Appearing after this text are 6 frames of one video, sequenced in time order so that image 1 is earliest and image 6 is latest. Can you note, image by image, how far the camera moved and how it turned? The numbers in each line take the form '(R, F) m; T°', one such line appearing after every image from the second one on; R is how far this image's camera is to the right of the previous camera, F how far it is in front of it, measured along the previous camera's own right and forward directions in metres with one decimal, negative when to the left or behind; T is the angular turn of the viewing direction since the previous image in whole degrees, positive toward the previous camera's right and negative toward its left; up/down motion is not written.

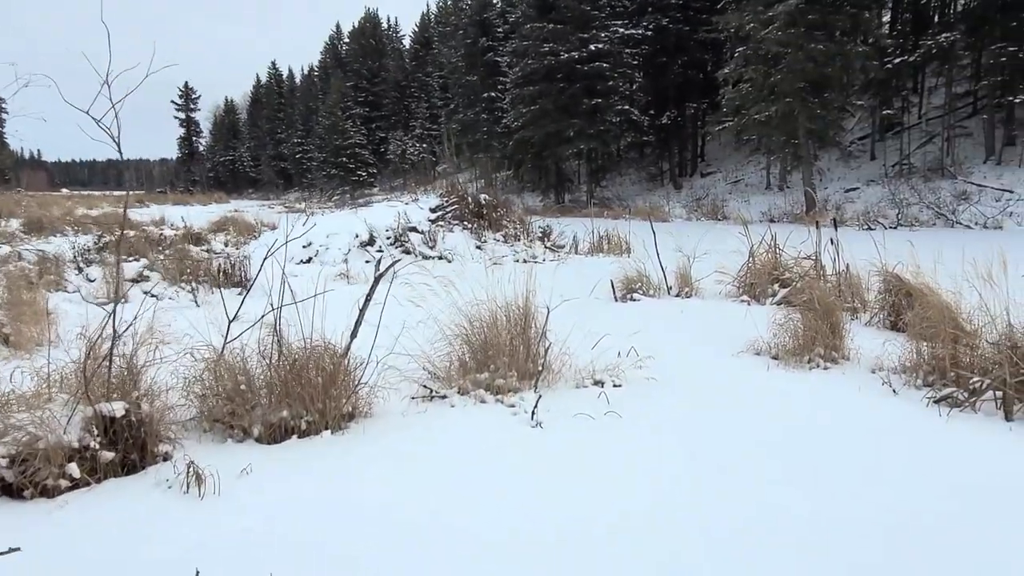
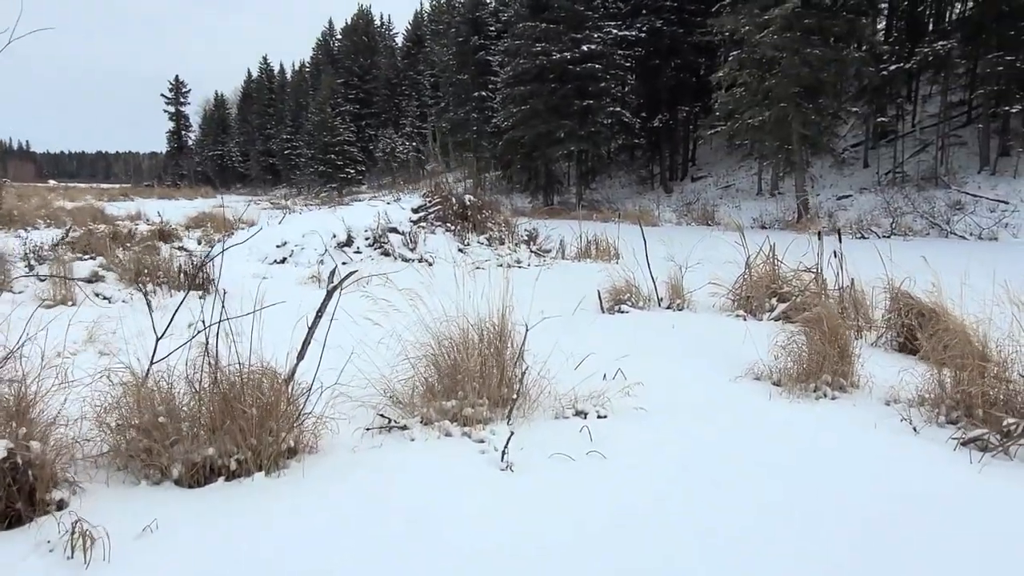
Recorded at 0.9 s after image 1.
(+0.1, +0.4) m; +1°
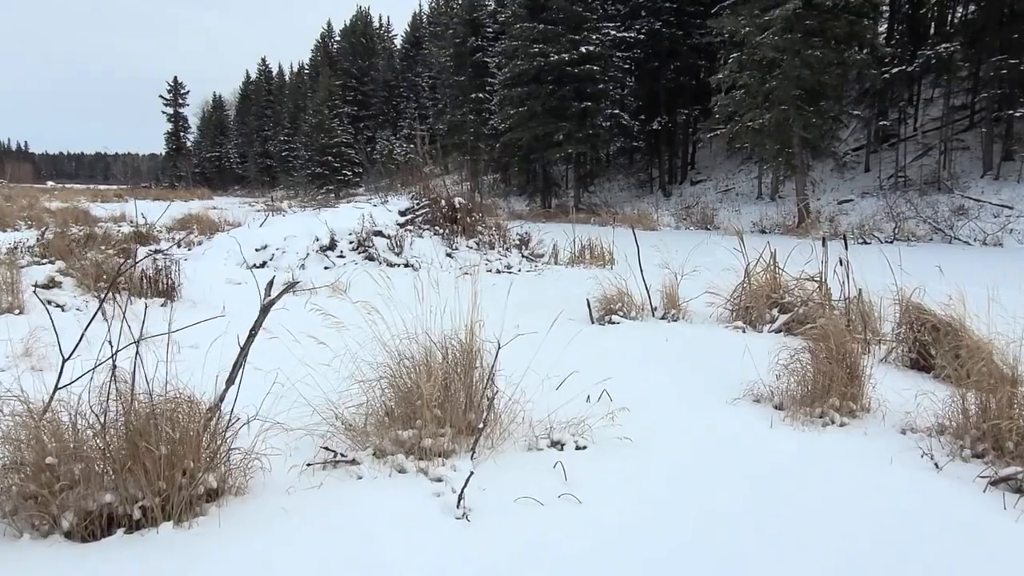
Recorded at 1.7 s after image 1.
(+0.1, +0.4) m; 0°
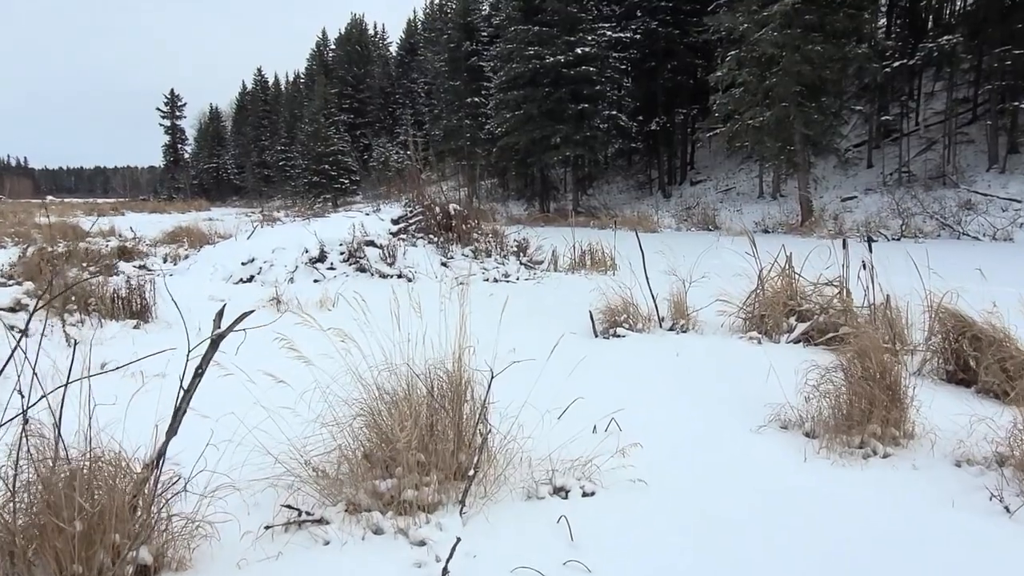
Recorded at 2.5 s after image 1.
(0.0, +0.4) m; 0°
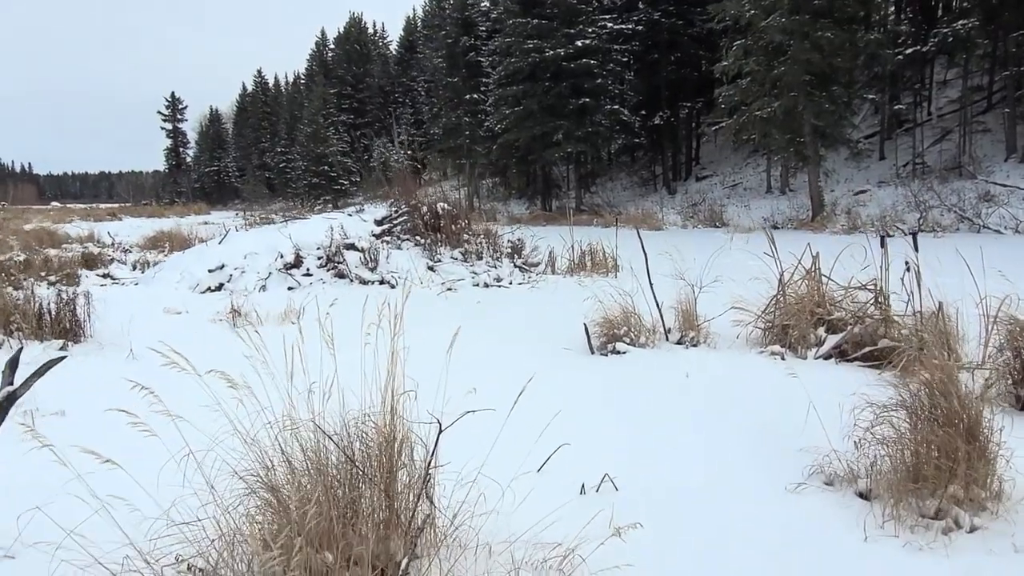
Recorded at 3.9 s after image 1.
(+0.1, +0.7) m; 0°
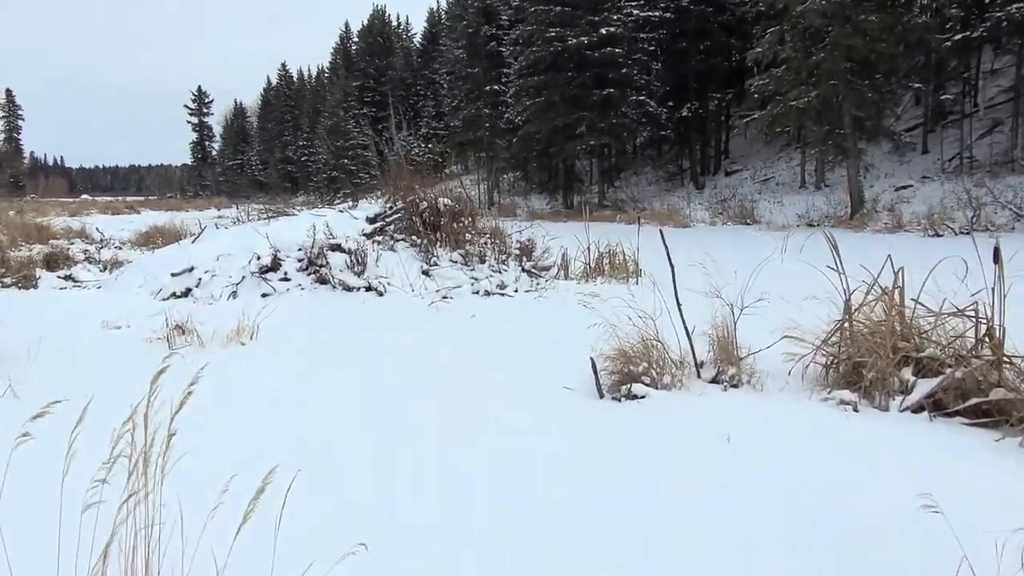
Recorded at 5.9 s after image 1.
(+0.2, +1.0) m; -2°
